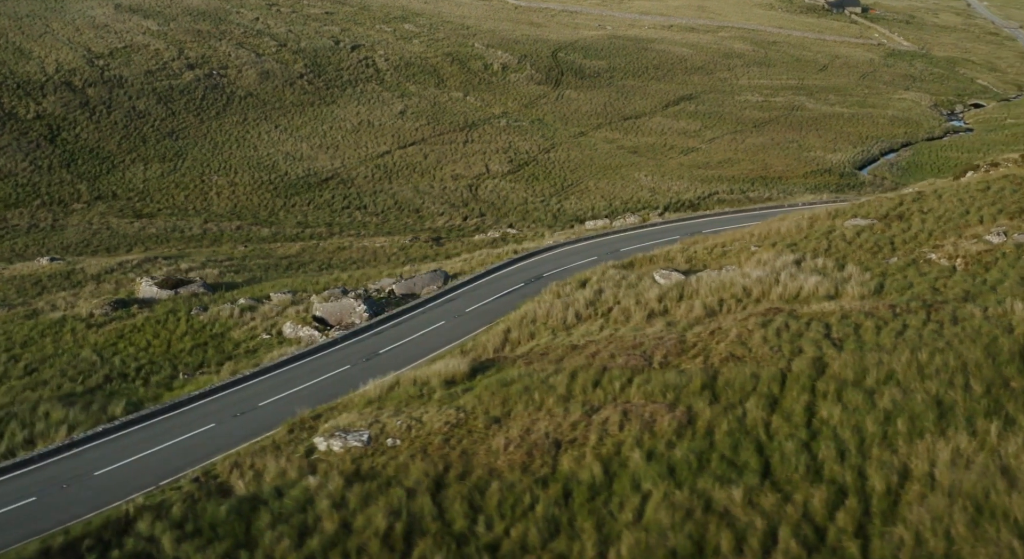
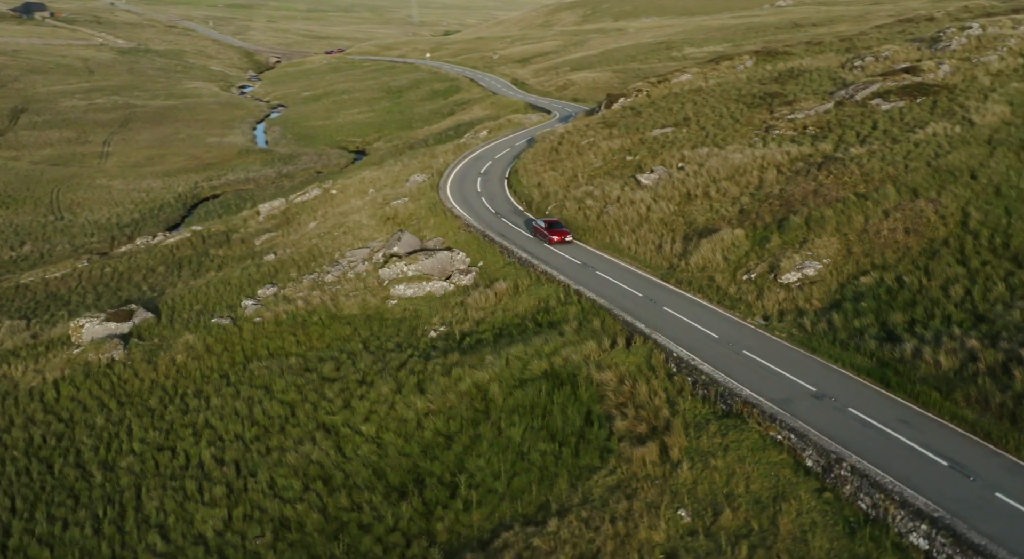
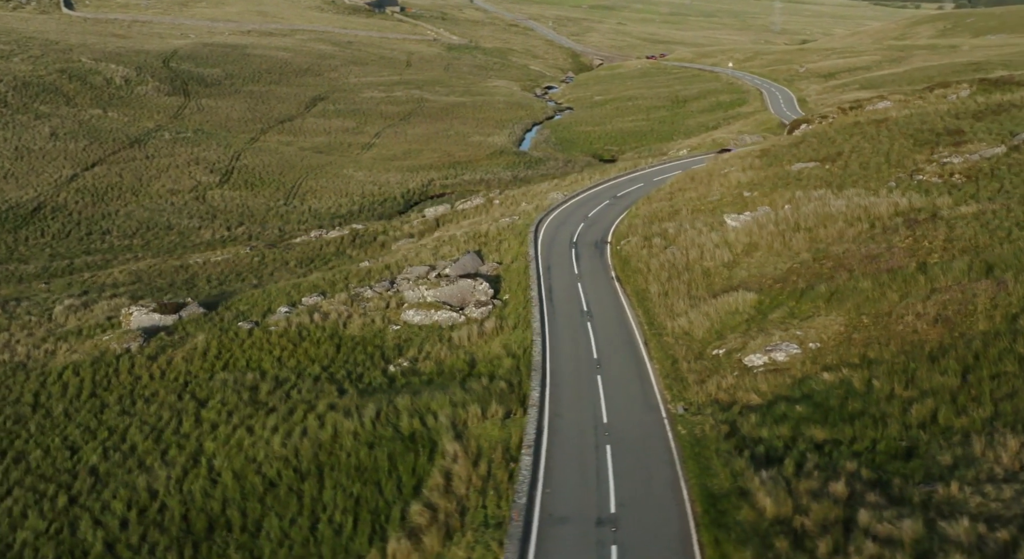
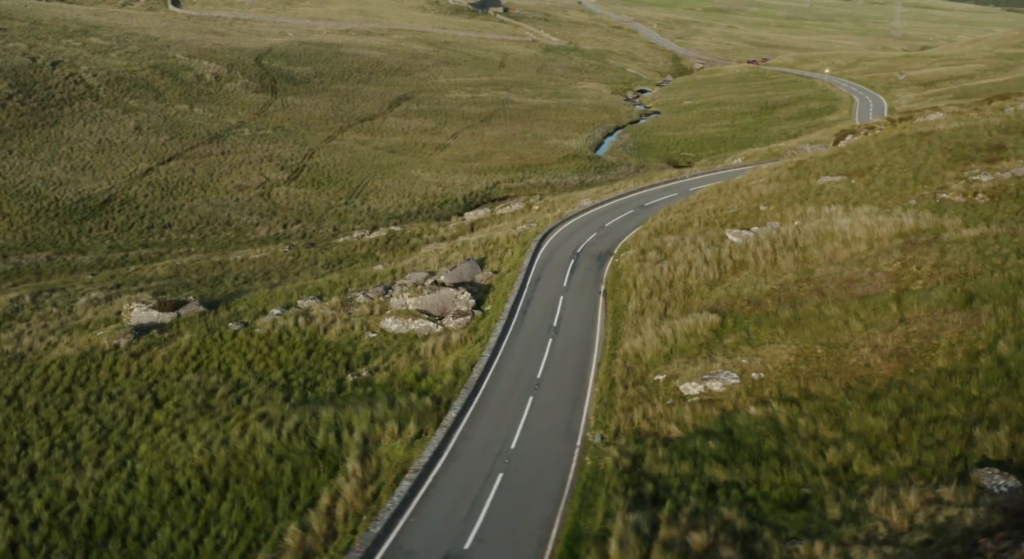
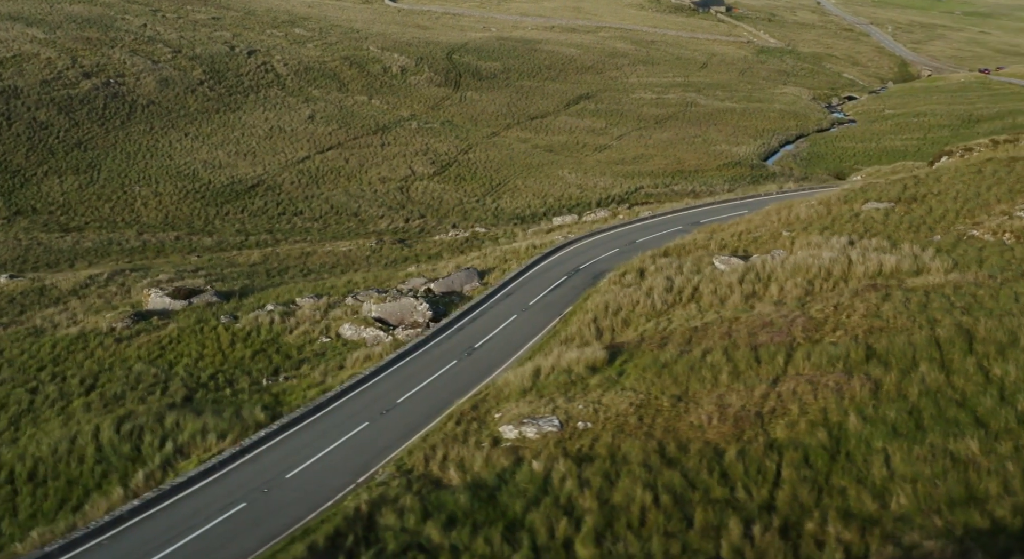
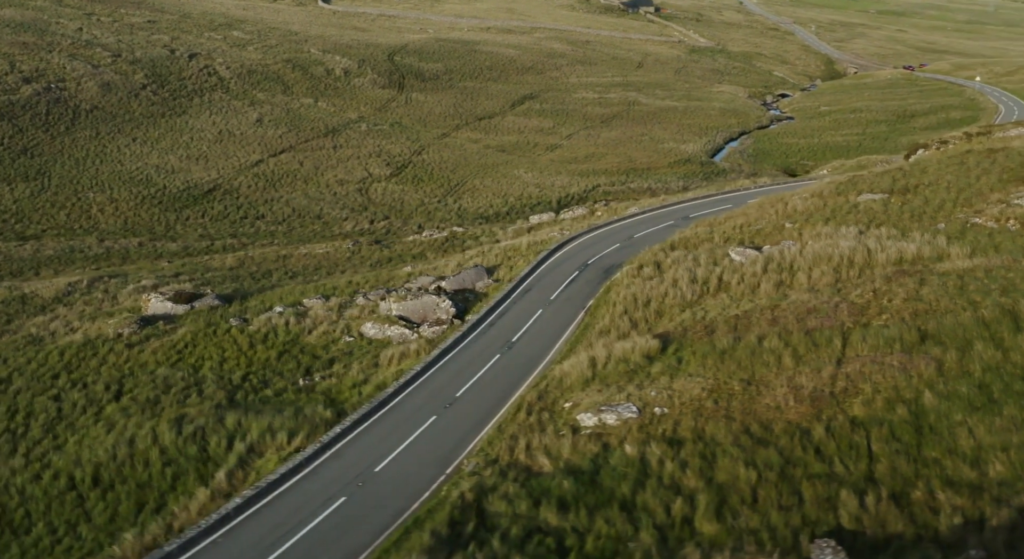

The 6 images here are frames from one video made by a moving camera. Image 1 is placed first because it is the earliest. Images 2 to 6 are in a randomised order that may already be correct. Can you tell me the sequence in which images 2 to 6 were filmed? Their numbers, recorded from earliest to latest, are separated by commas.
5, 6, 4, 3, 2
